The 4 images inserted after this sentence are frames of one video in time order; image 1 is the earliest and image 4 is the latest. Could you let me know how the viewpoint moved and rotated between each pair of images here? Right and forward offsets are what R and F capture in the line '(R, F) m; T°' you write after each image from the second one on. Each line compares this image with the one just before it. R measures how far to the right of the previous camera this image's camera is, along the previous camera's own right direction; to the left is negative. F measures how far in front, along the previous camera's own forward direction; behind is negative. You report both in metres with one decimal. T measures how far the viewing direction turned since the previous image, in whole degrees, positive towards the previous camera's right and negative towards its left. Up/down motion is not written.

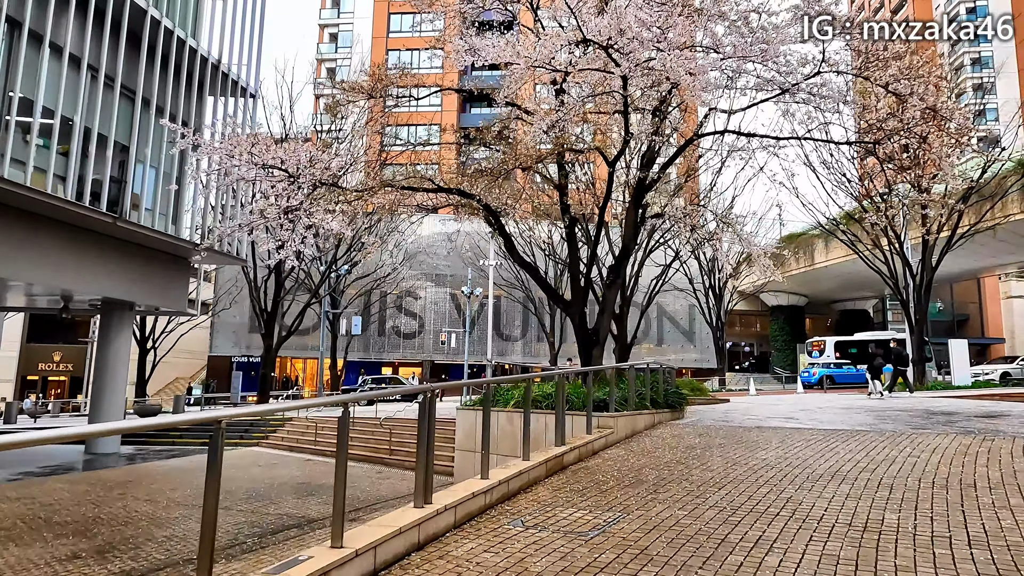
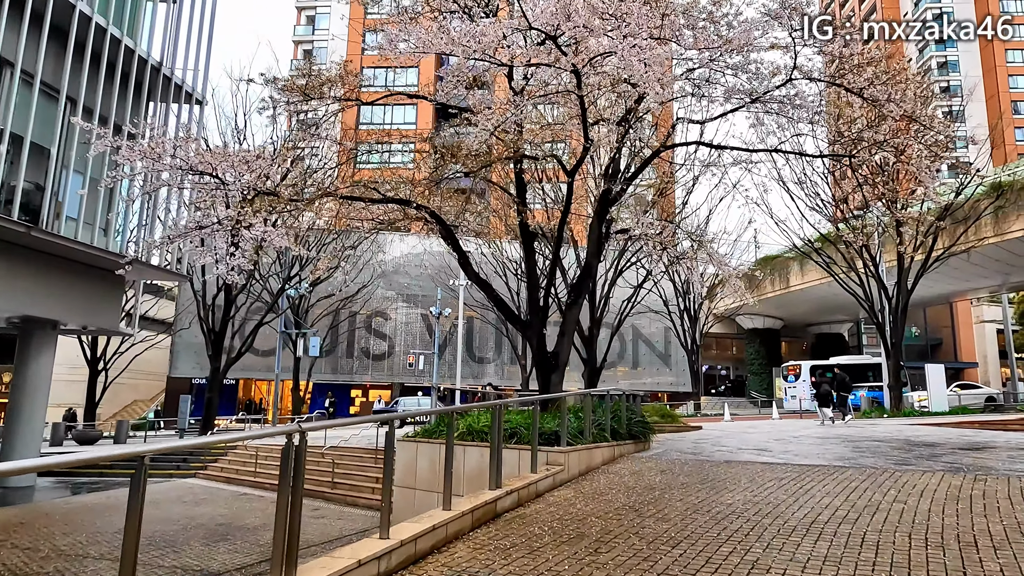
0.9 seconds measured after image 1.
(+0.3, +0.7) m; +2°
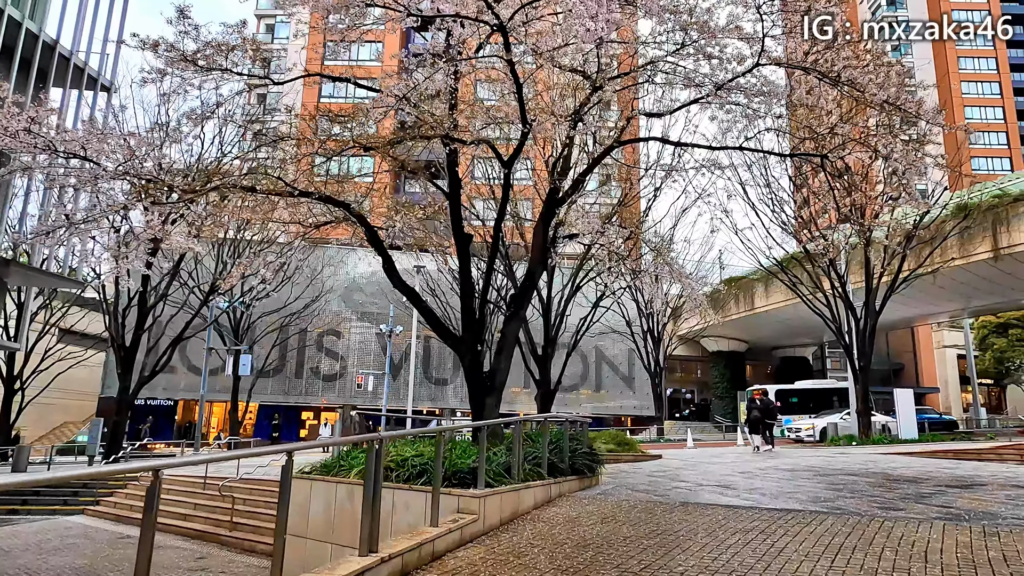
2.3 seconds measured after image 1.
(+0.4, +1.1) m; +3°
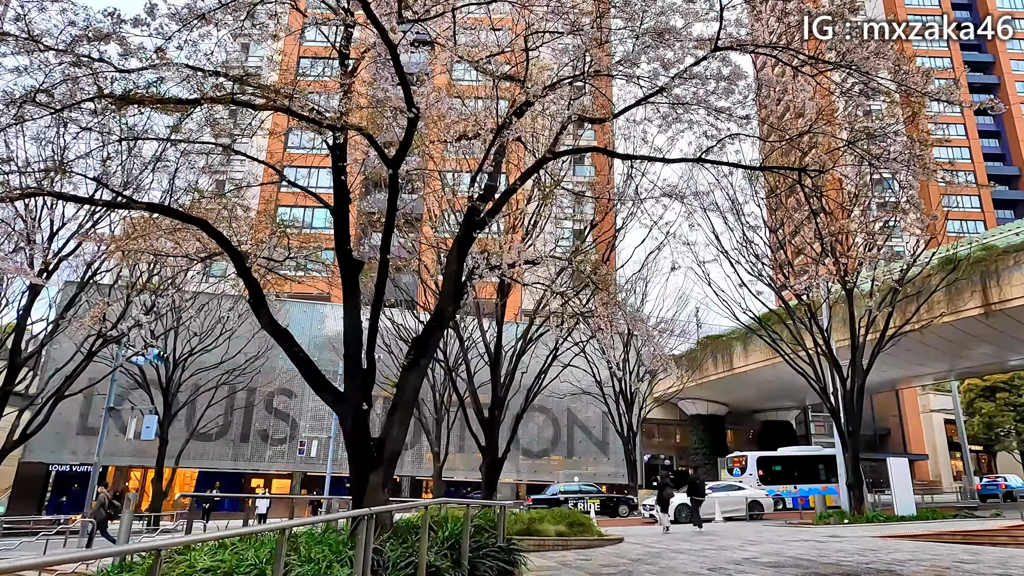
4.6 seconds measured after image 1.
(+0.7, +1.6) m; +1°
